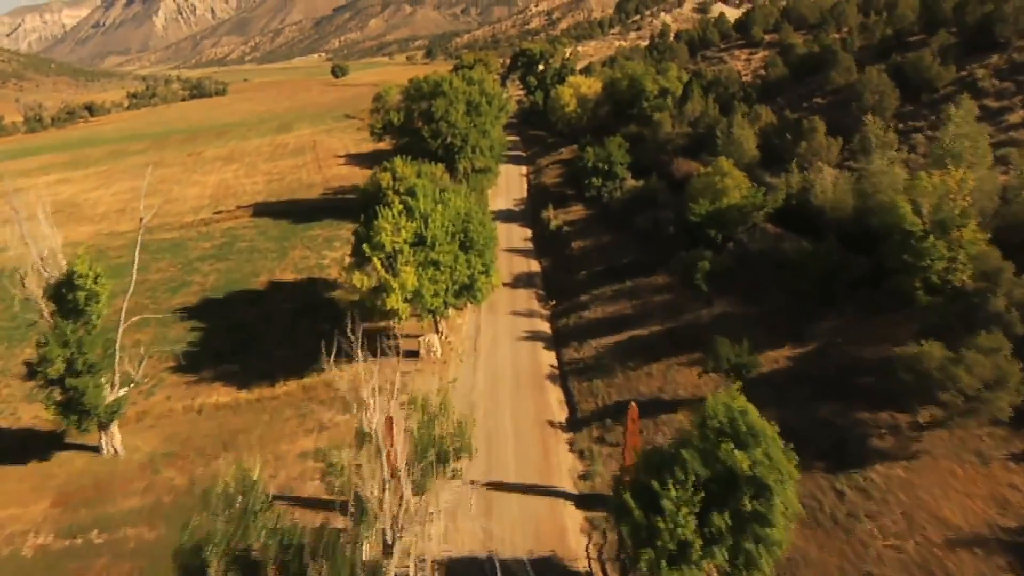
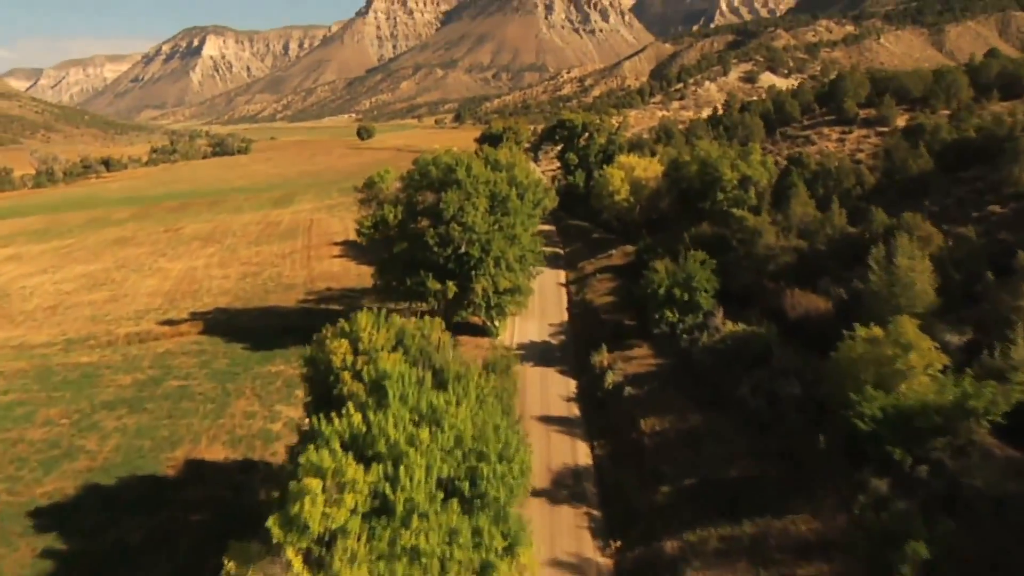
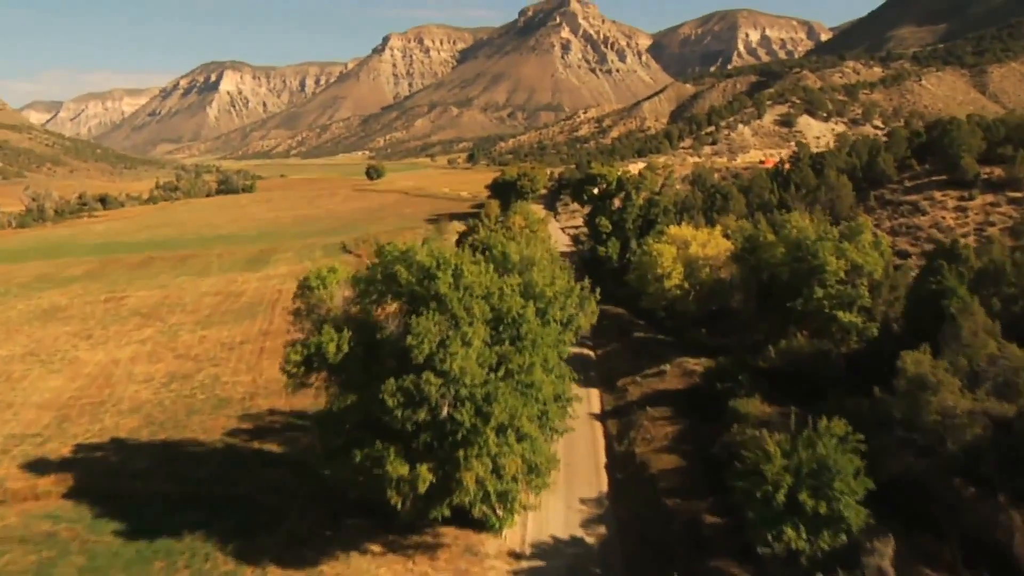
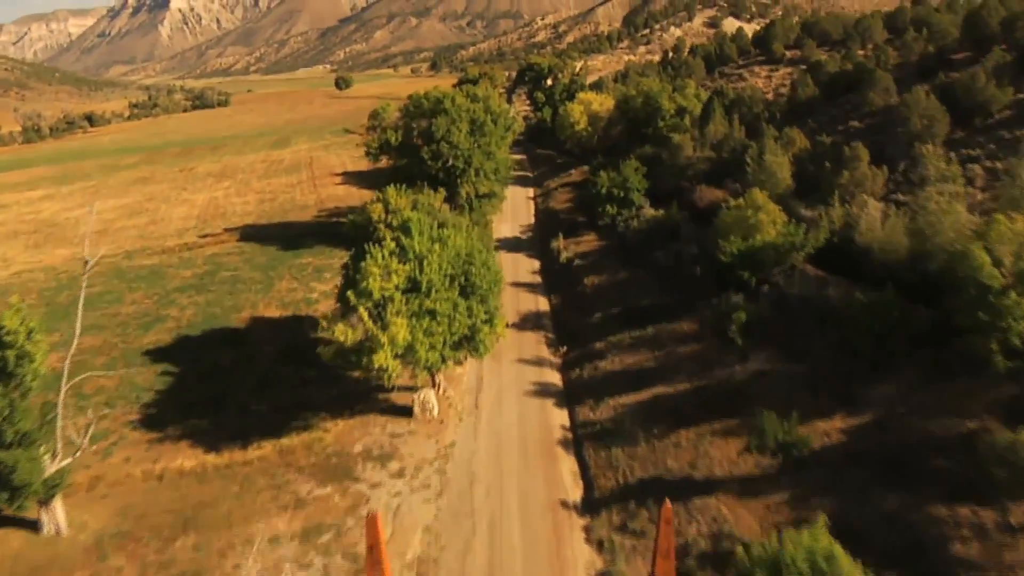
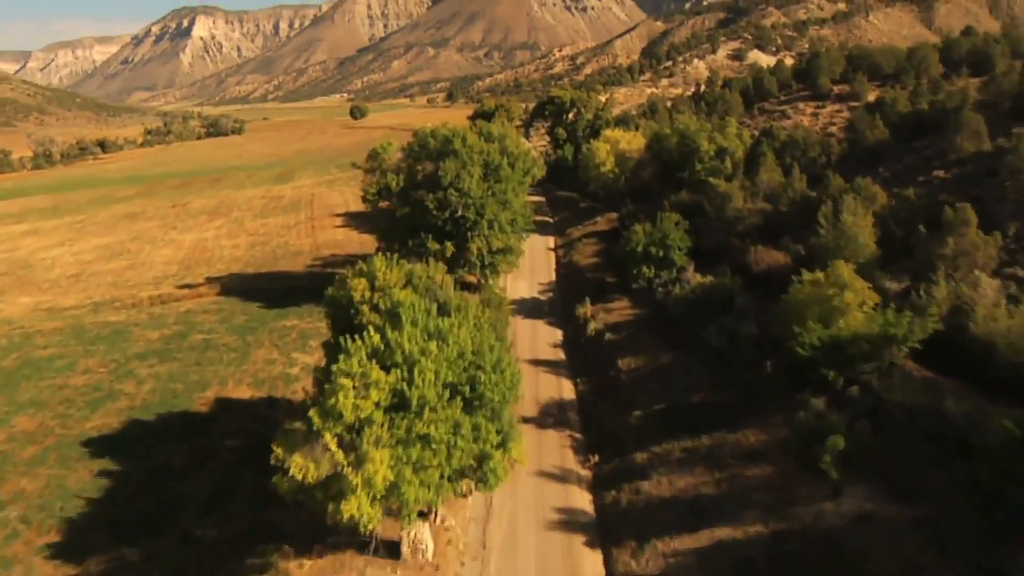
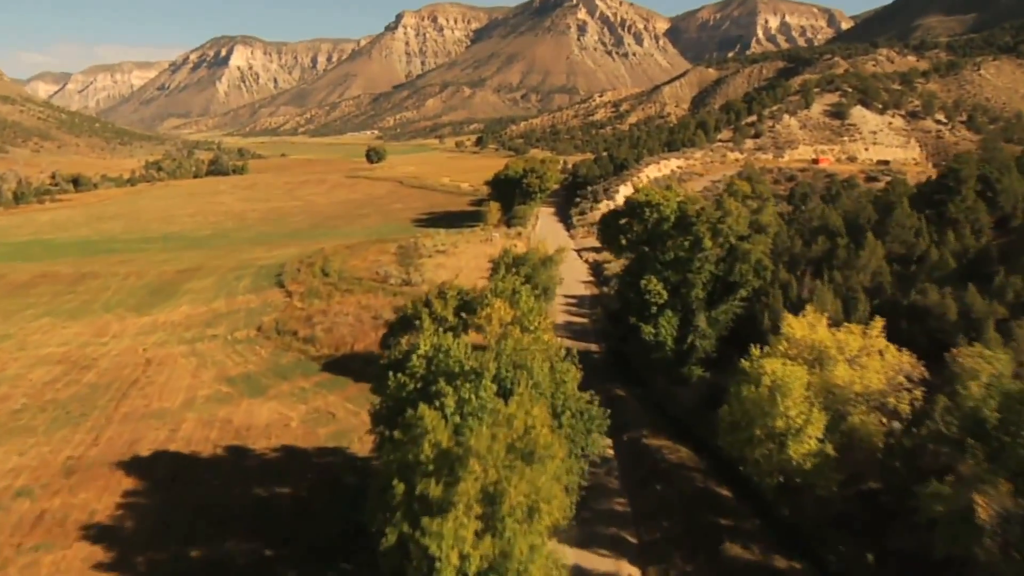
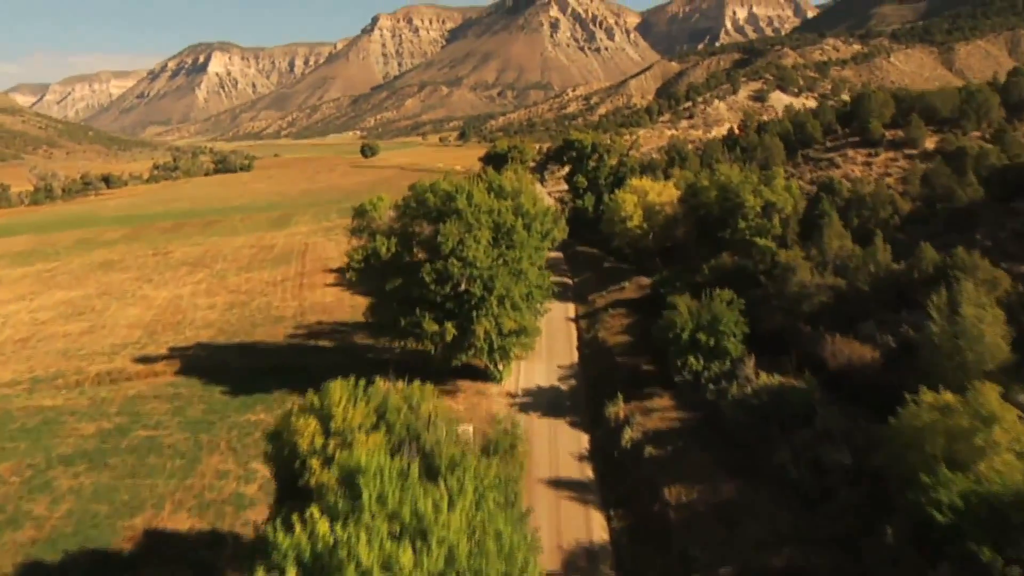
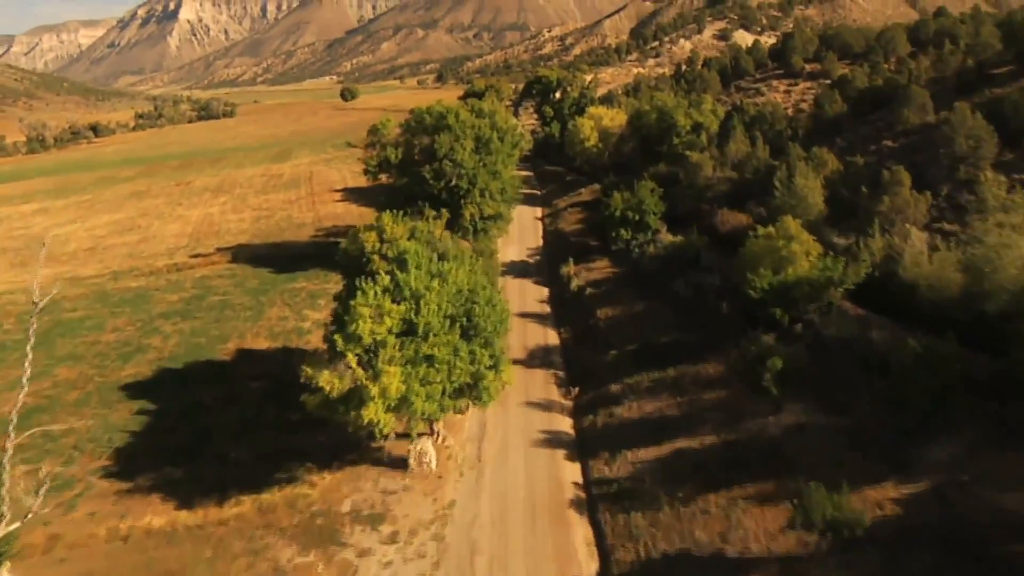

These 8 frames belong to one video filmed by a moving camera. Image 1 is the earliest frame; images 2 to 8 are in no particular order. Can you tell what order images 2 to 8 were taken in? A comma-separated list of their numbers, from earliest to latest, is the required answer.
4, 8, 5, 2, 7, 3, 6
